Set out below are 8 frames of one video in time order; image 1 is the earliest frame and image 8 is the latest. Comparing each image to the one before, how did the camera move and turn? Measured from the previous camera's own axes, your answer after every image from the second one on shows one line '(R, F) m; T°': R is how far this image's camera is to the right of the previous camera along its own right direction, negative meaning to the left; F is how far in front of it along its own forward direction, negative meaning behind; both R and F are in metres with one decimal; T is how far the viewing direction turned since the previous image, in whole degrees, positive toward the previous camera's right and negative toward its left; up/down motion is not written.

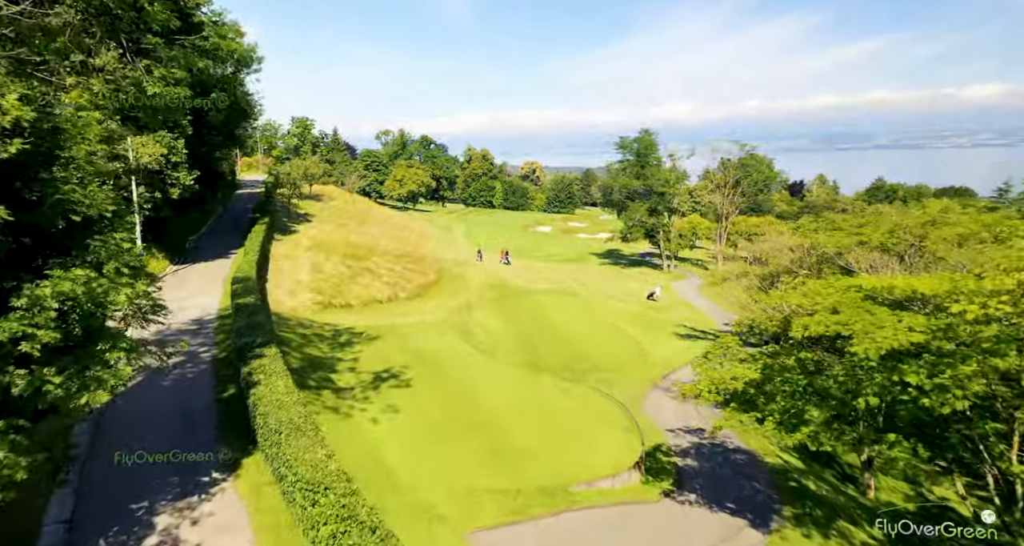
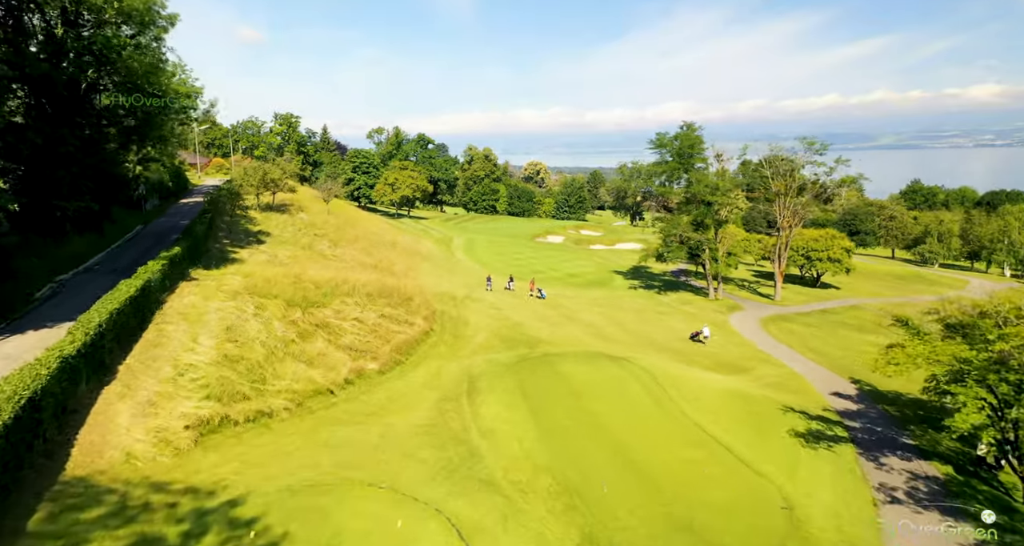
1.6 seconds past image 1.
(-1.2, +15.3) m; 0°
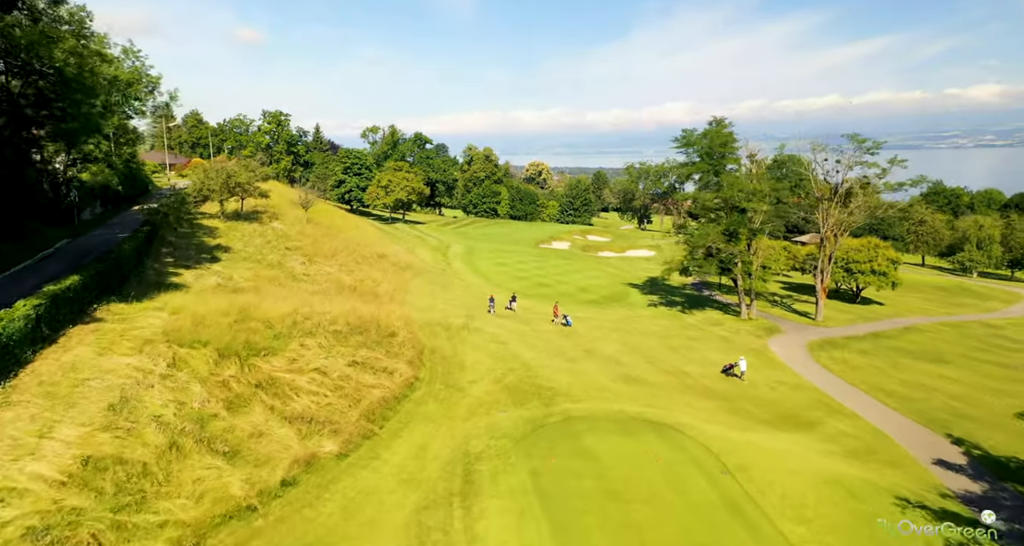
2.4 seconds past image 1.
(-0.4, +8.5) m; 0°
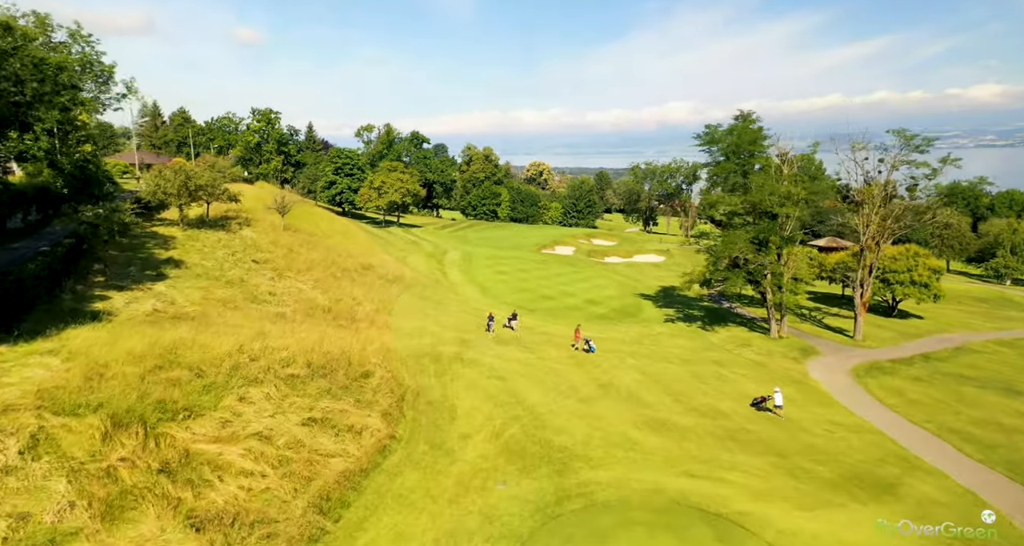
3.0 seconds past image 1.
(-0.1, +6.6) m; 0°
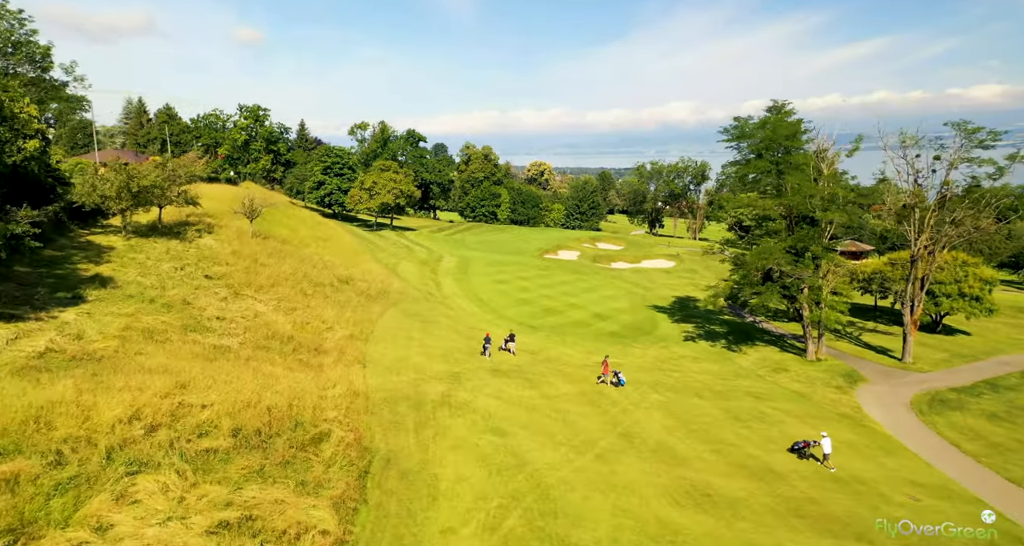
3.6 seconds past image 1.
(0.0, +6.8) m; 0°
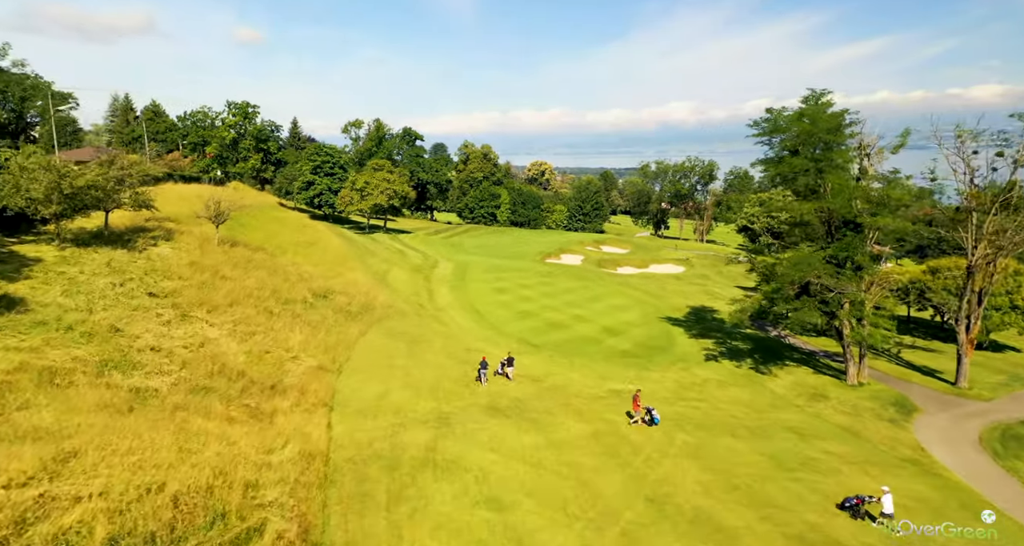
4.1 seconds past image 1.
(0.0, +5.8) m; 0°
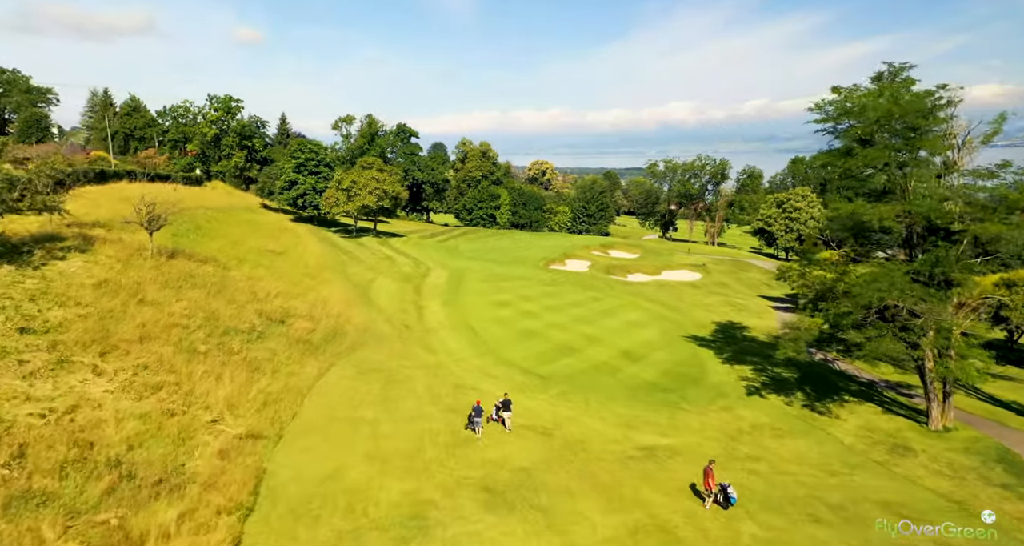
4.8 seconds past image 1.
(-0.1, +8.3) m; 0°
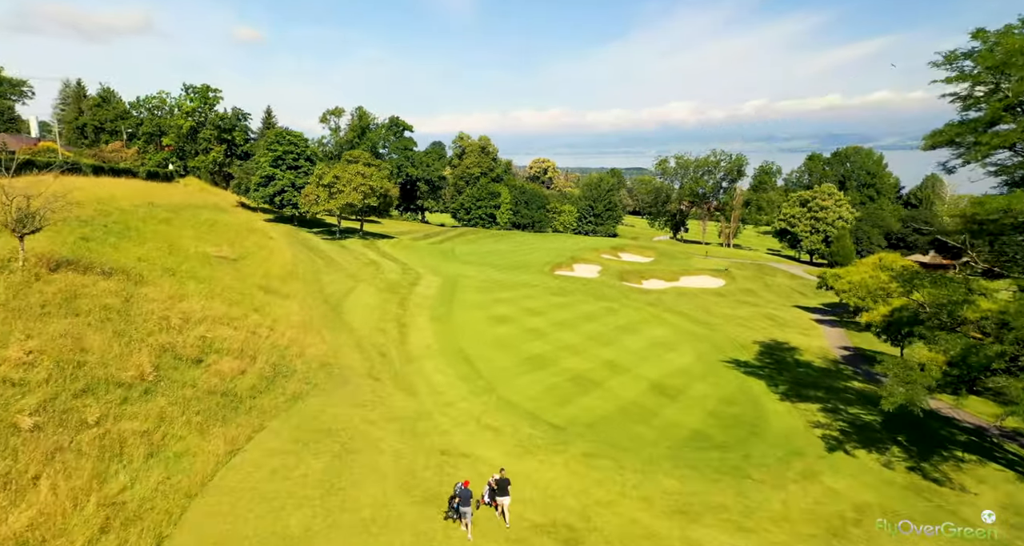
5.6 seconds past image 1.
(-0.2, +9.7) m; 0°
